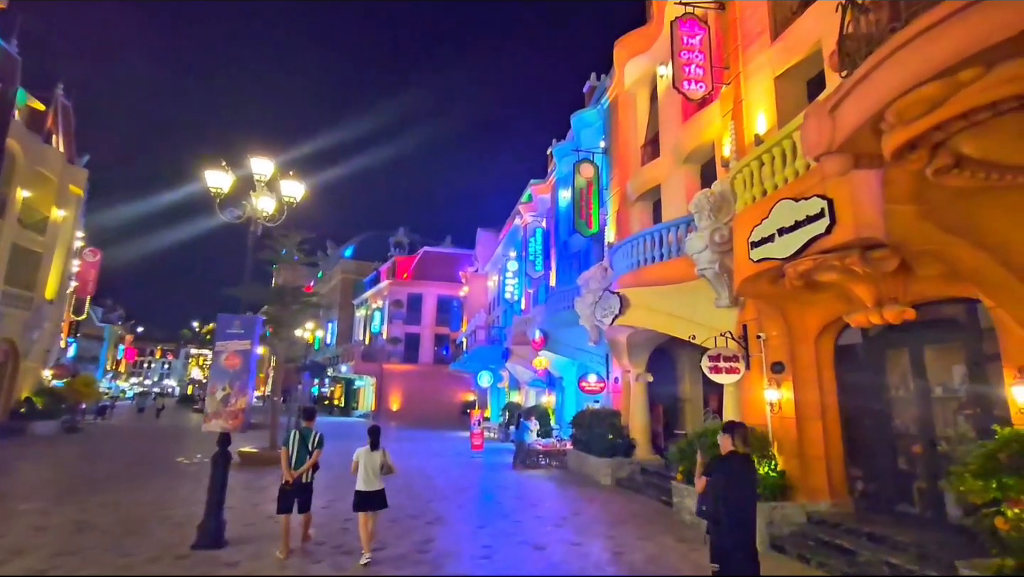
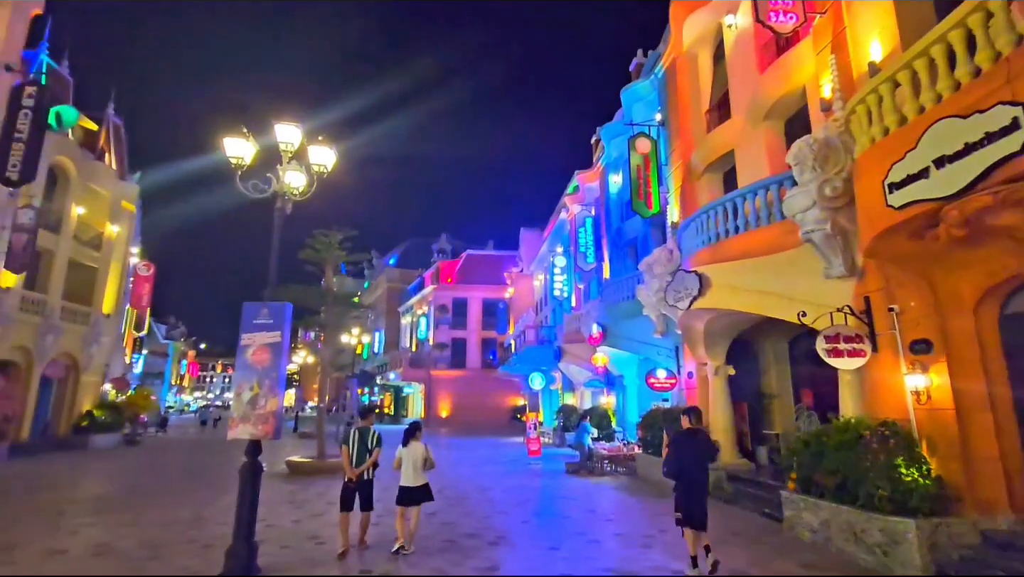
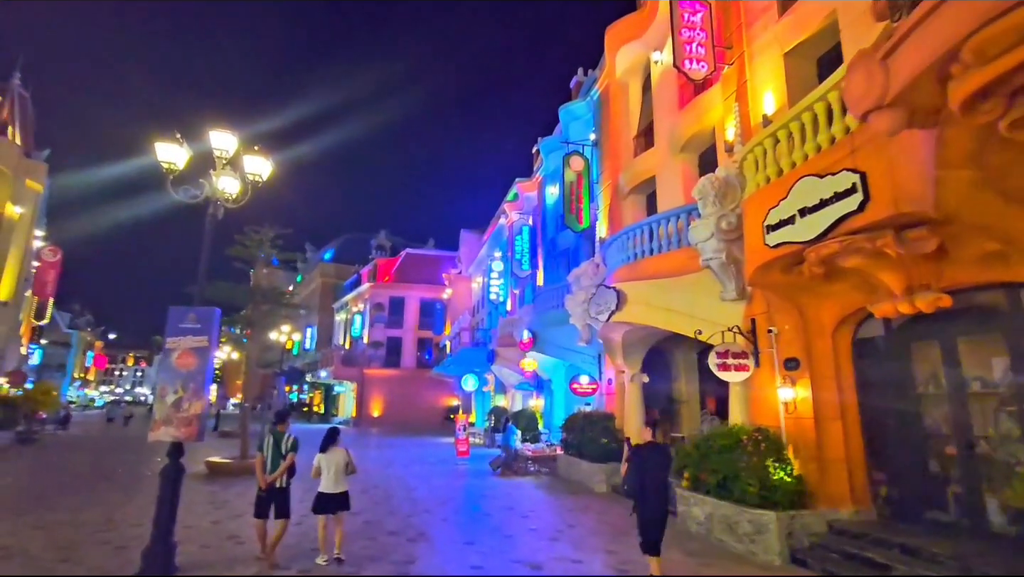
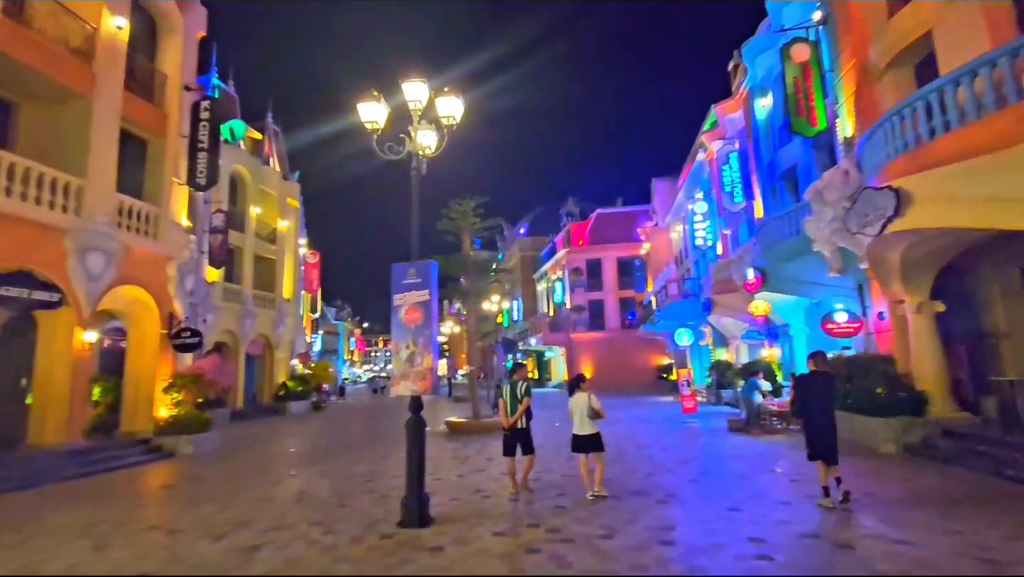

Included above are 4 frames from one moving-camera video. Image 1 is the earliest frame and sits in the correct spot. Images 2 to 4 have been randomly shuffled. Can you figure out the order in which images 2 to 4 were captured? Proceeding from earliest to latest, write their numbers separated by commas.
3, 2, 4
